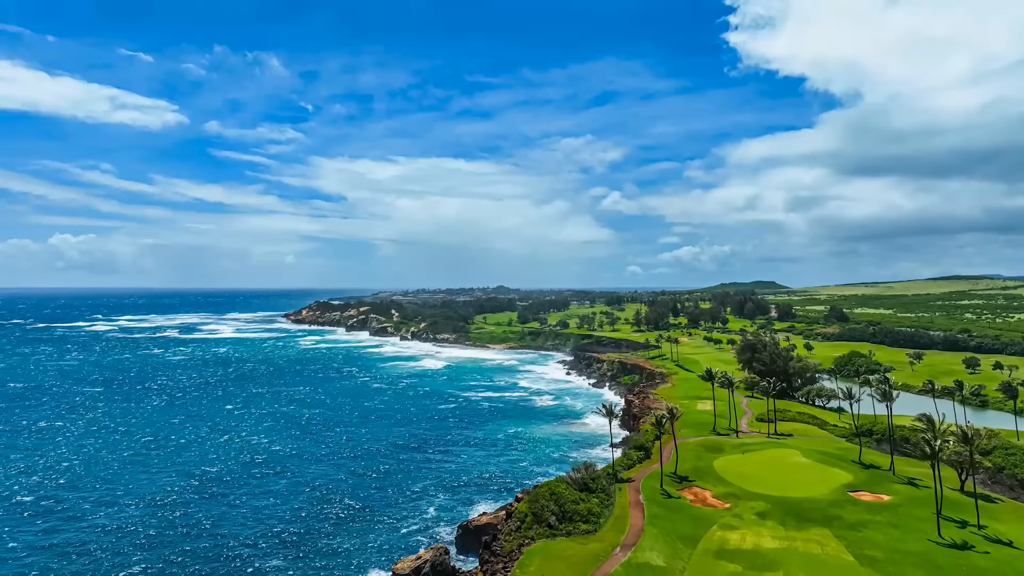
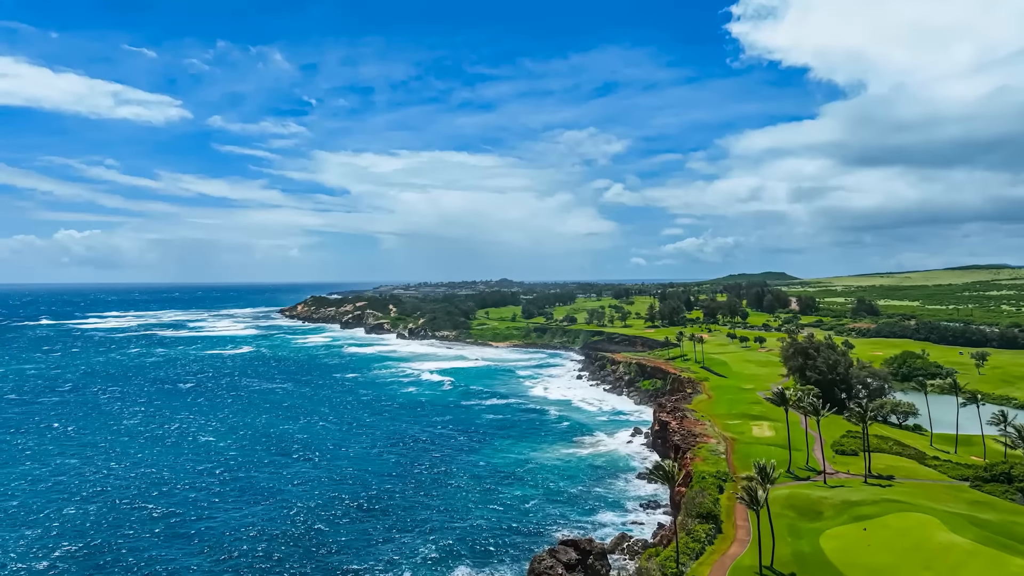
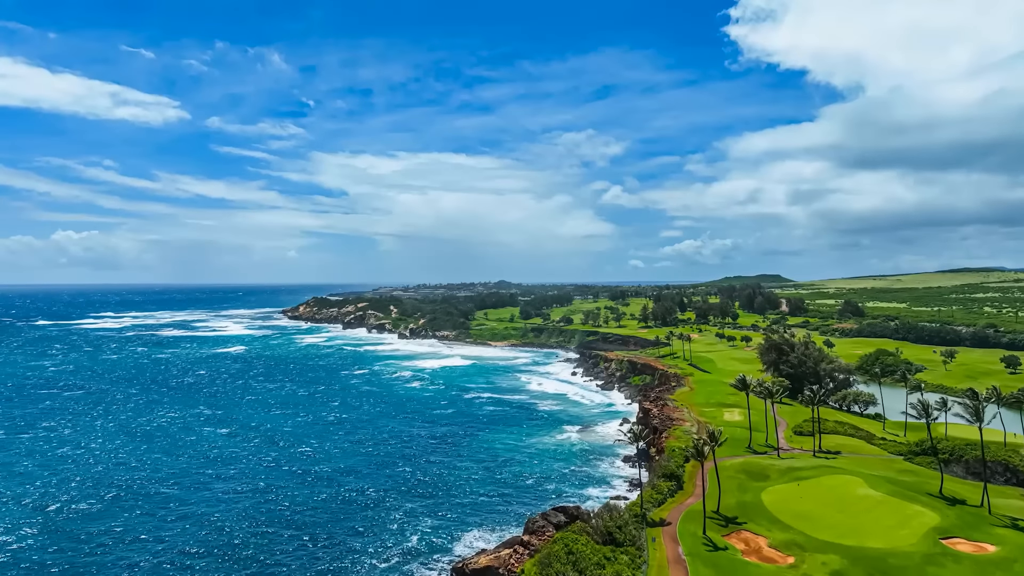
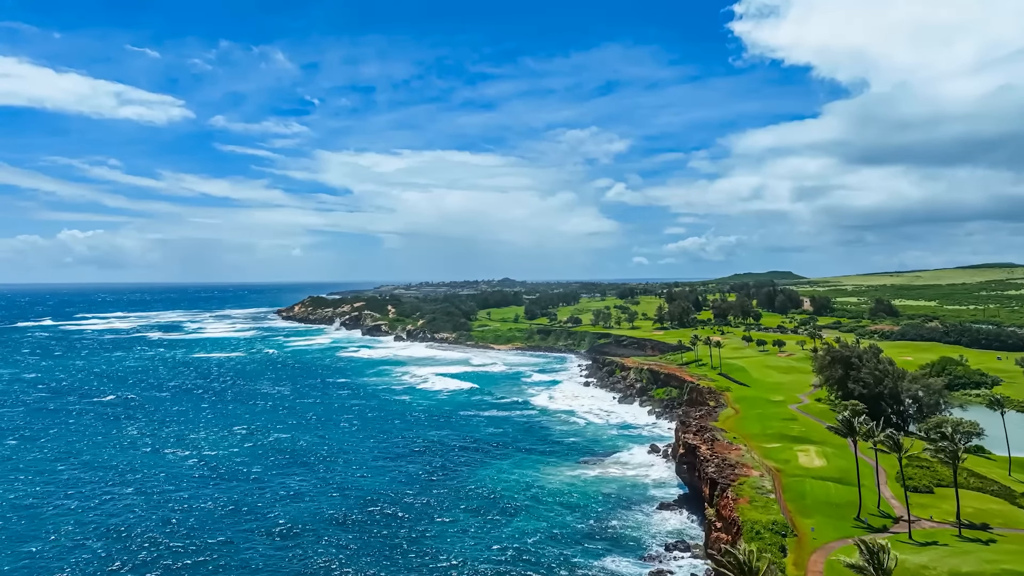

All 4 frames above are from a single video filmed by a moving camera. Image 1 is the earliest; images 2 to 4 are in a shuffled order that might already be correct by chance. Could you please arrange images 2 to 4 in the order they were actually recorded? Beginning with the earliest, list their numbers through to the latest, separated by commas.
3, 2, 4
